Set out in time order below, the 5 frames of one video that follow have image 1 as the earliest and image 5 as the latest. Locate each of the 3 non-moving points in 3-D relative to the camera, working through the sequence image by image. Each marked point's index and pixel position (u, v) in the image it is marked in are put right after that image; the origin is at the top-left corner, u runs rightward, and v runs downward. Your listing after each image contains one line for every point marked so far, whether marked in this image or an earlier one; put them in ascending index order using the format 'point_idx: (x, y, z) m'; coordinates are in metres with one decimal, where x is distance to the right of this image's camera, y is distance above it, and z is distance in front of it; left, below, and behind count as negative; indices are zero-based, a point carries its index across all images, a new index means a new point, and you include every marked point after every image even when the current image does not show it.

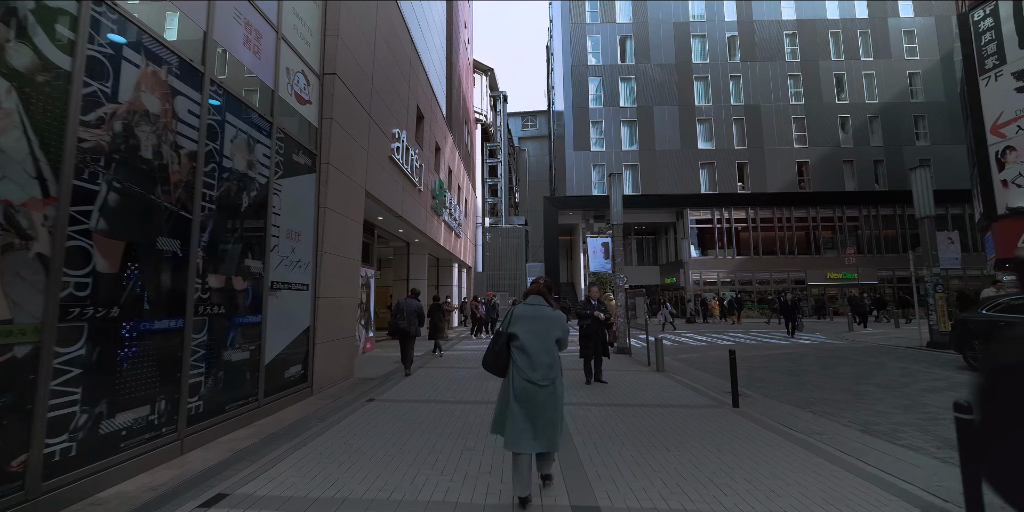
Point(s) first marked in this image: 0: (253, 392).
0: (-3.8, -2.0, +6.0) m
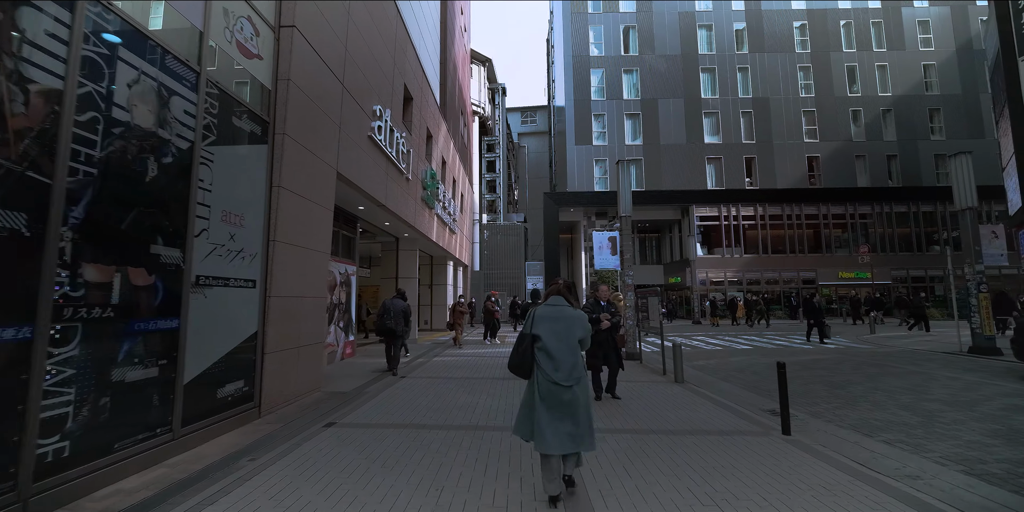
0: (-3.9, -1.8, +4.5) m
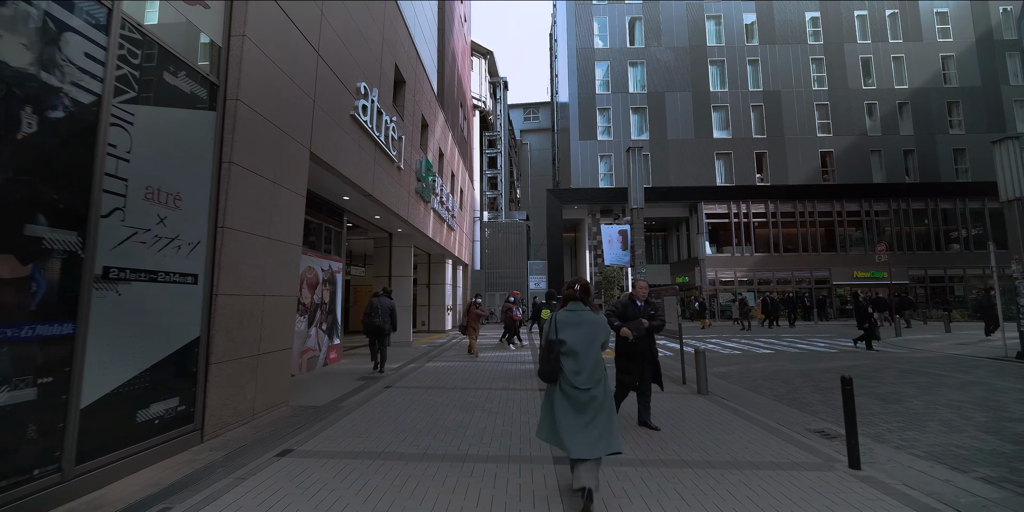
0: (-3.9, -1.7, +3.4) m
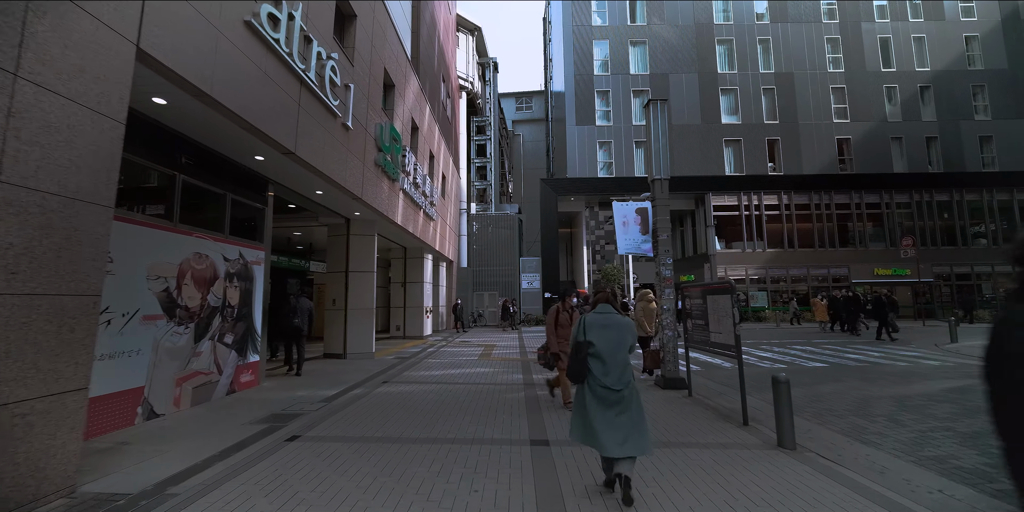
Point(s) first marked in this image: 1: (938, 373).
0: (-4.1, -1.4, +0.3) m
1: (+9.9, -2.7, +9.5) m
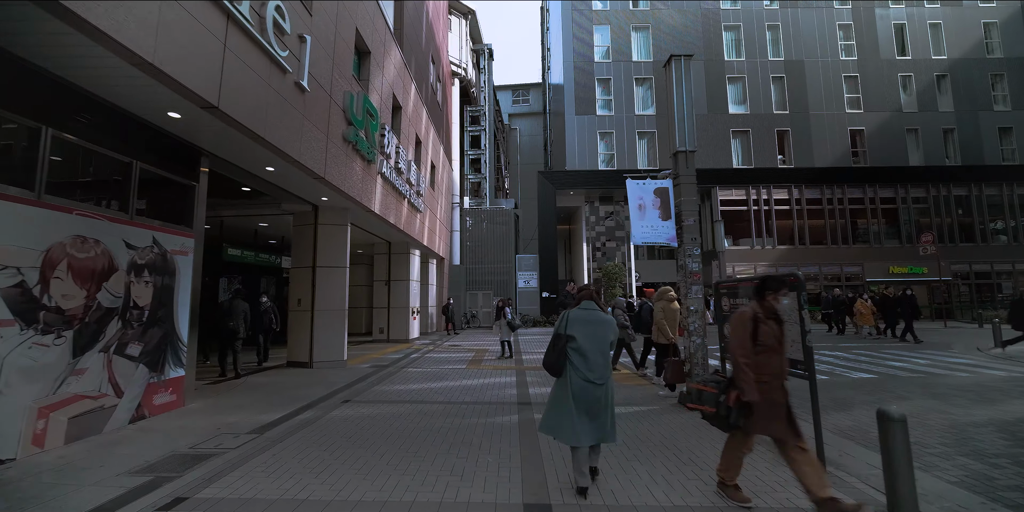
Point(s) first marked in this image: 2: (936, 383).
0: (-4.2, -1.2, -1.4) m
1: (+9.7, -2.5, +7.8) m
2: (+8.9, -2.6, +8.5) m
